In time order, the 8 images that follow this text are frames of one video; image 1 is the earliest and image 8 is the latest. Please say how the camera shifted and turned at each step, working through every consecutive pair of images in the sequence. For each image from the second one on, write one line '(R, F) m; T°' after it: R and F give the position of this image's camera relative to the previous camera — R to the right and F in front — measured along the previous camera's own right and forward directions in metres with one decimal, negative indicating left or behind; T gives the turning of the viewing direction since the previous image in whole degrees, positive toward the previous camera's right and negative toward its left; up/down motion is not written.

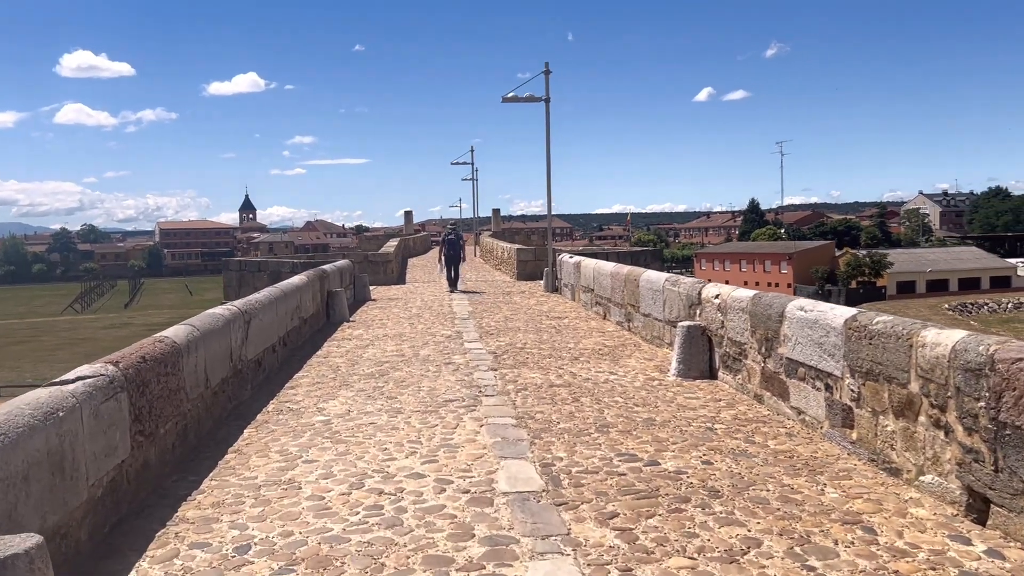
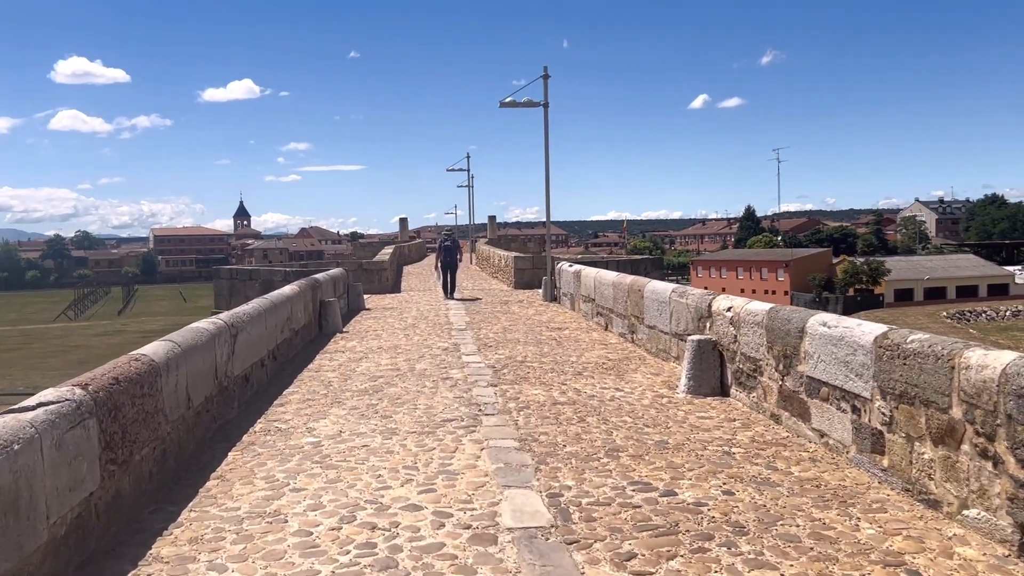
(0.0, +0.3) m; 0°
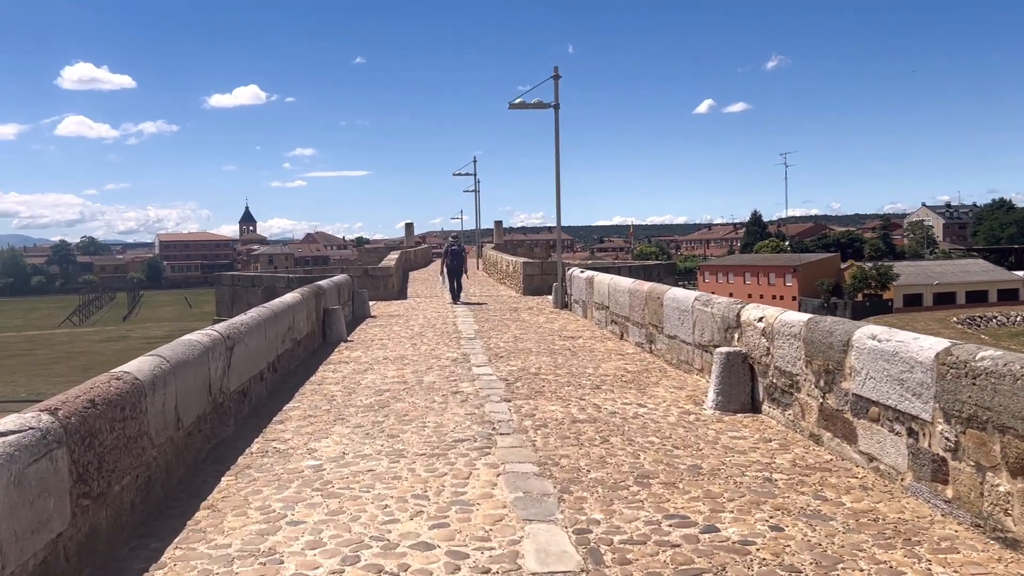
(-0.1, +0.4) m; 0°
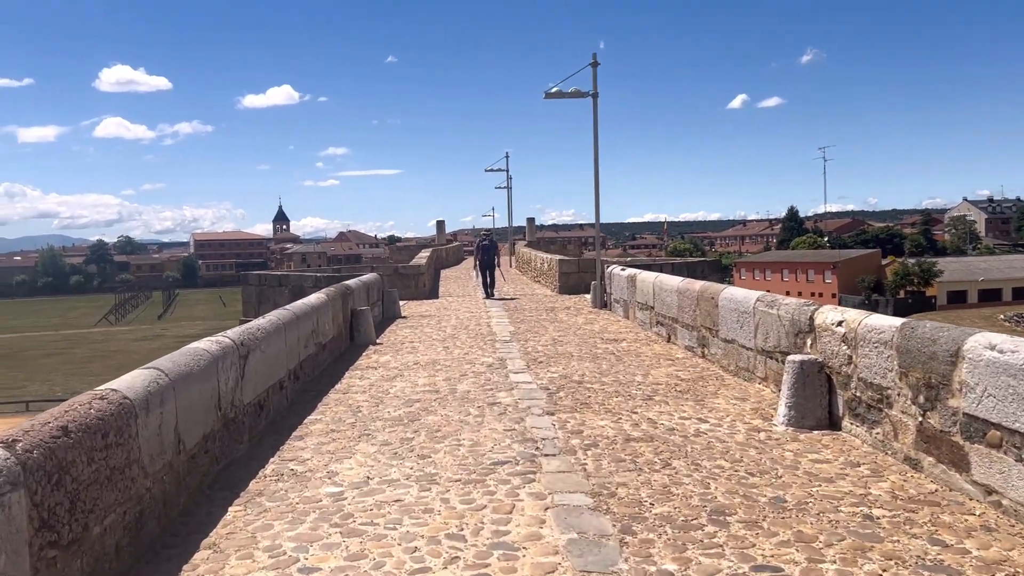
(-0.1, +0.7) m; -2°
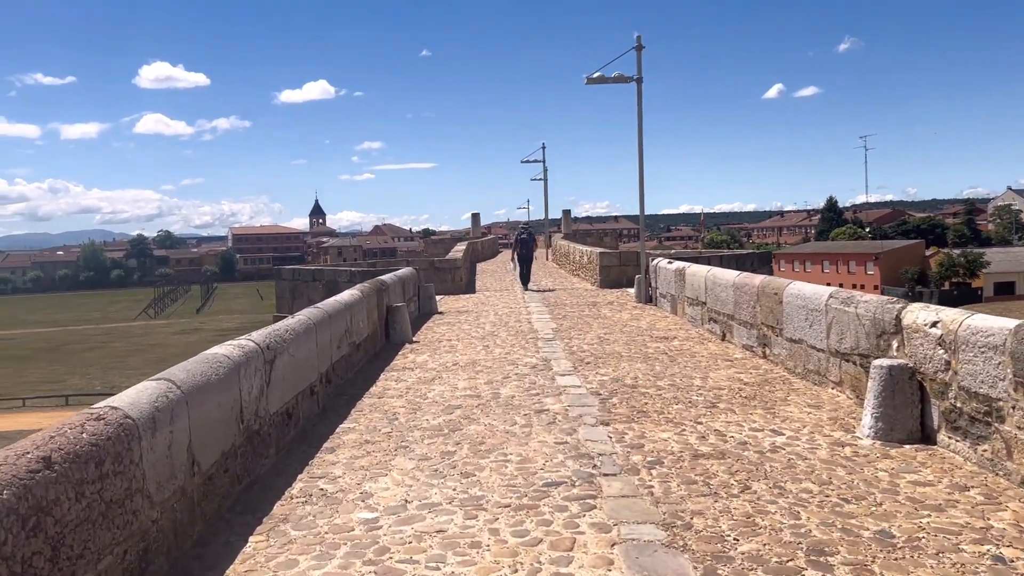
(-0.1, +0.5) m; -2°
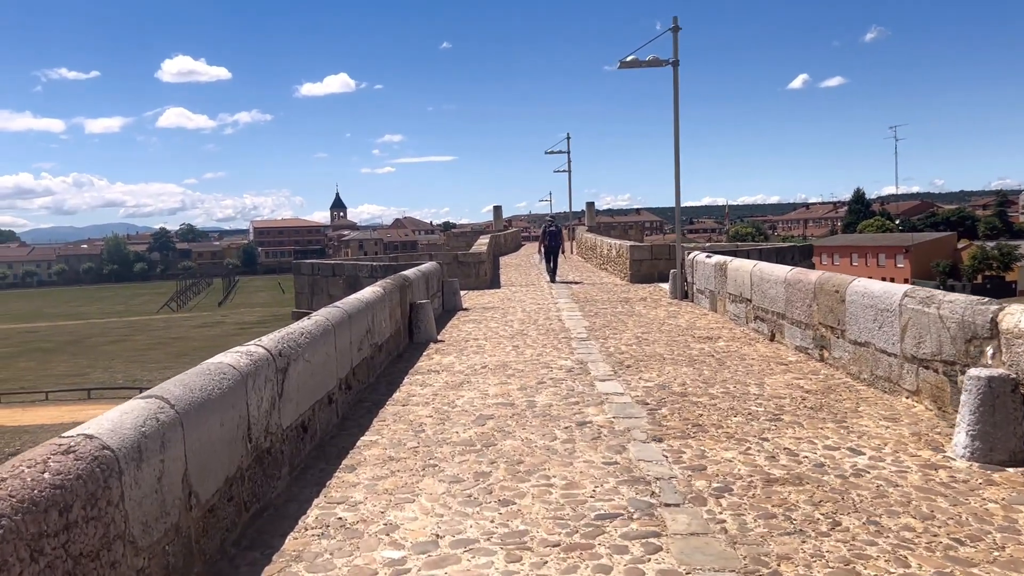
(-0.1, +0.6) m; -1°
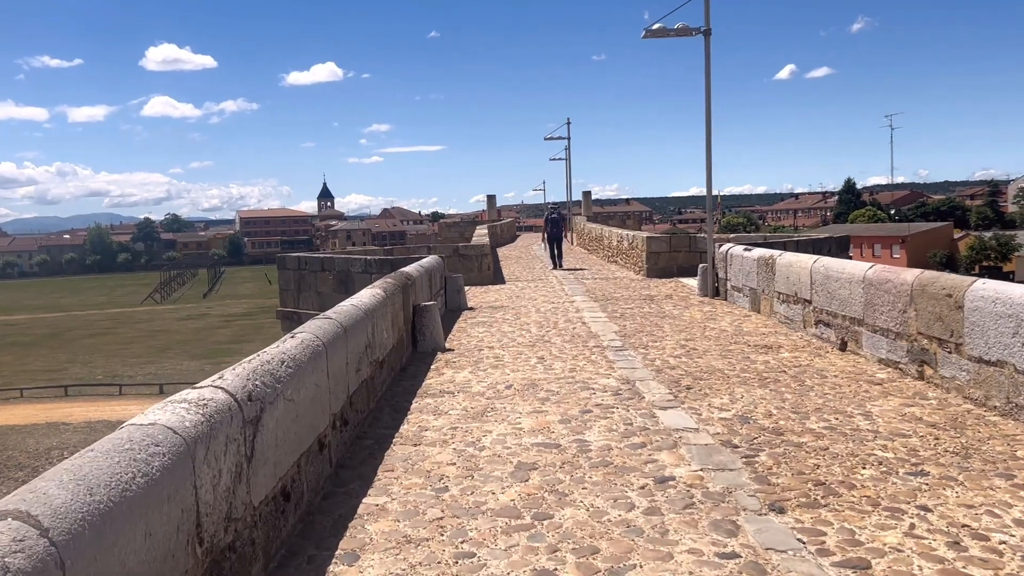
(-0.3, +1.3) m; +1°
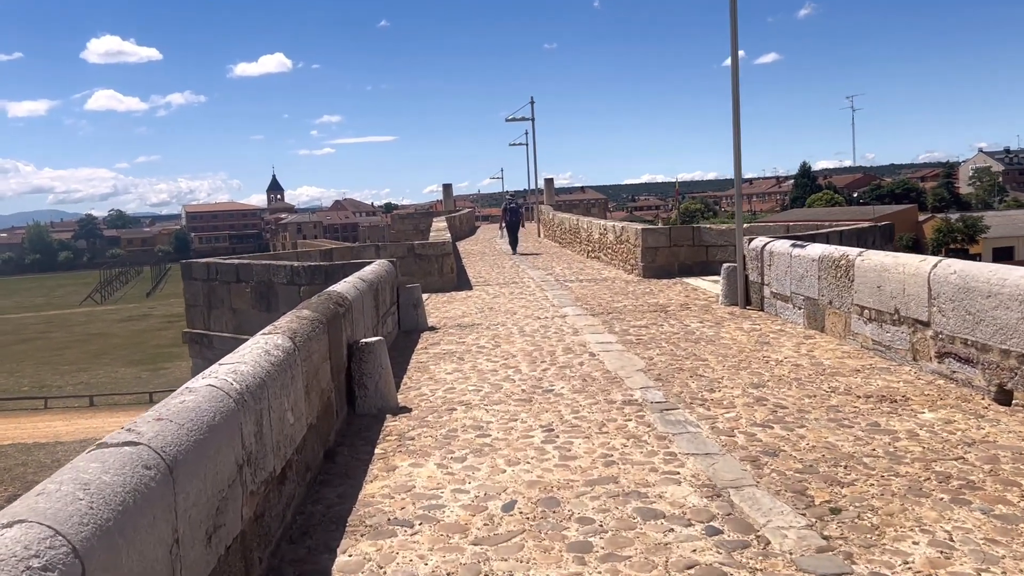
(-0.2, +2.6) m; +3°
